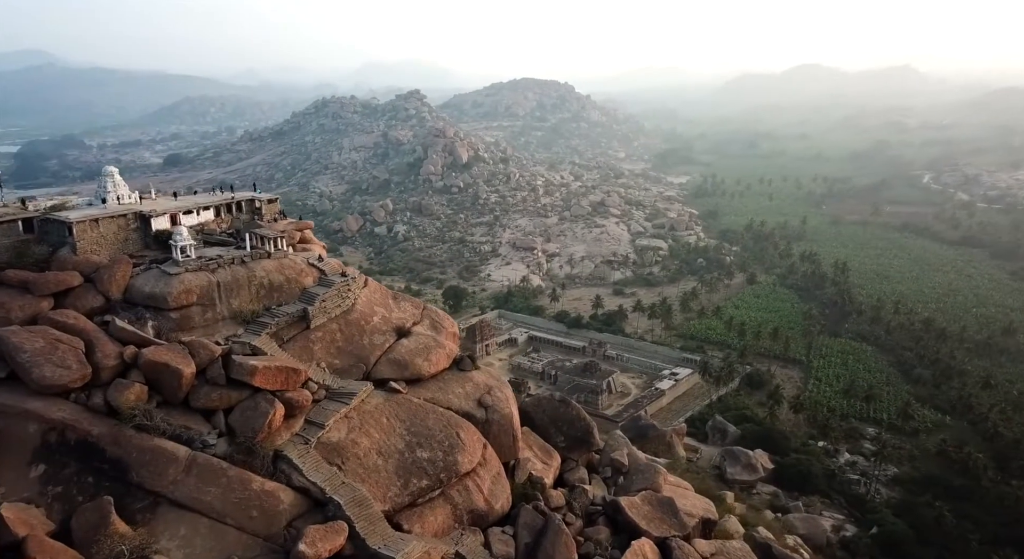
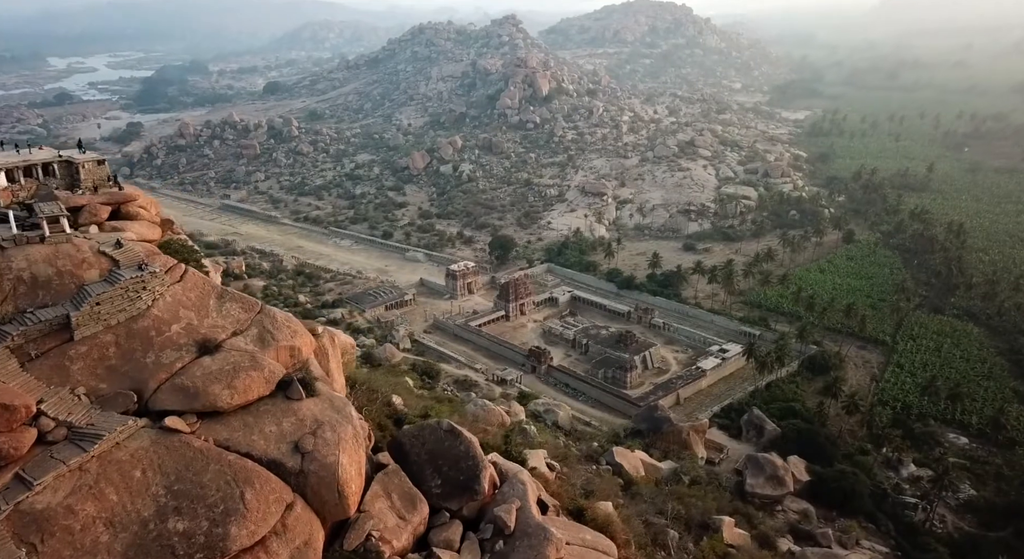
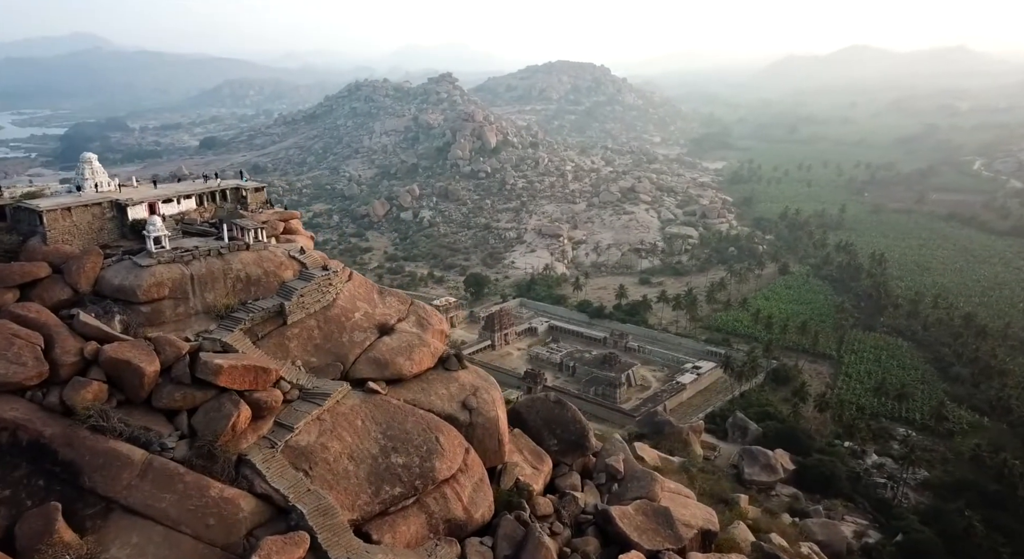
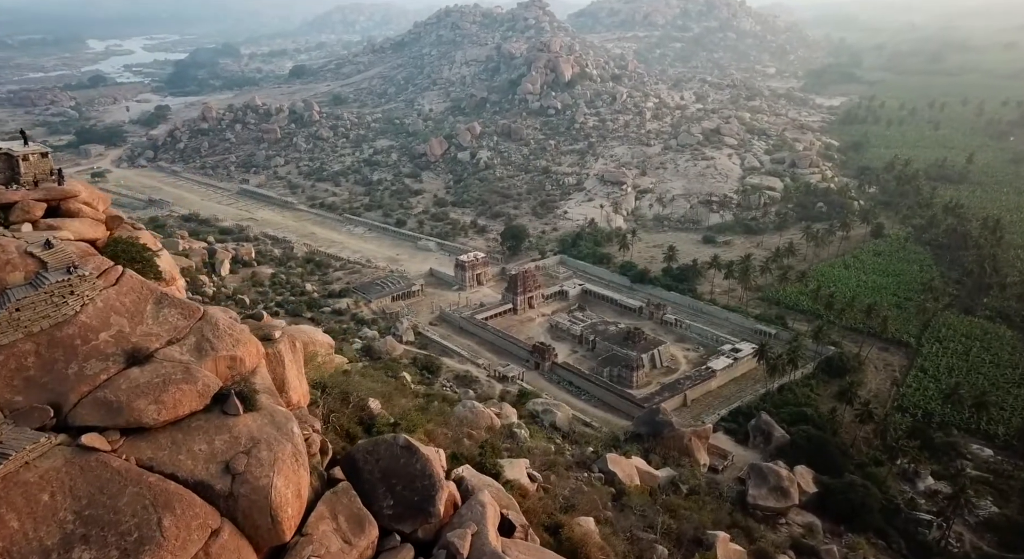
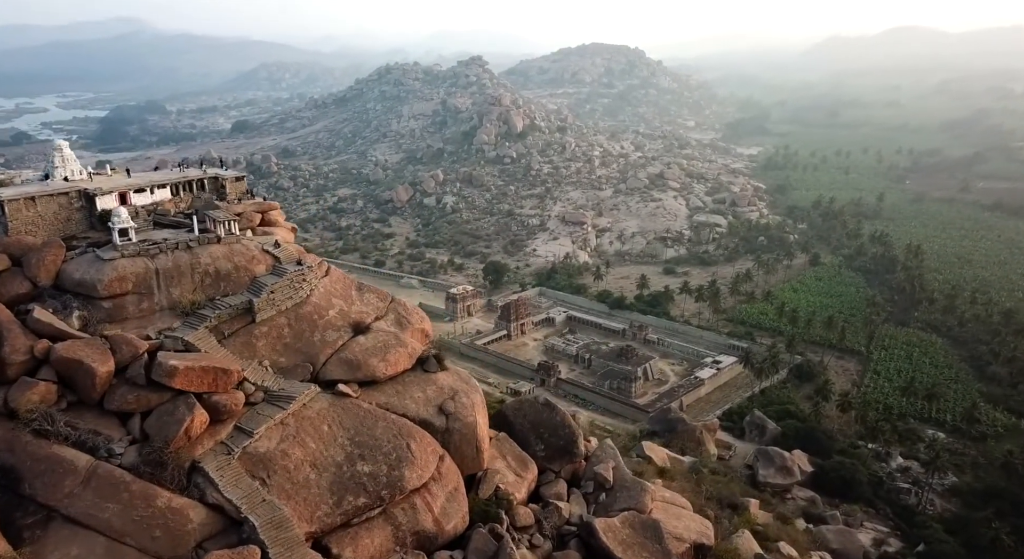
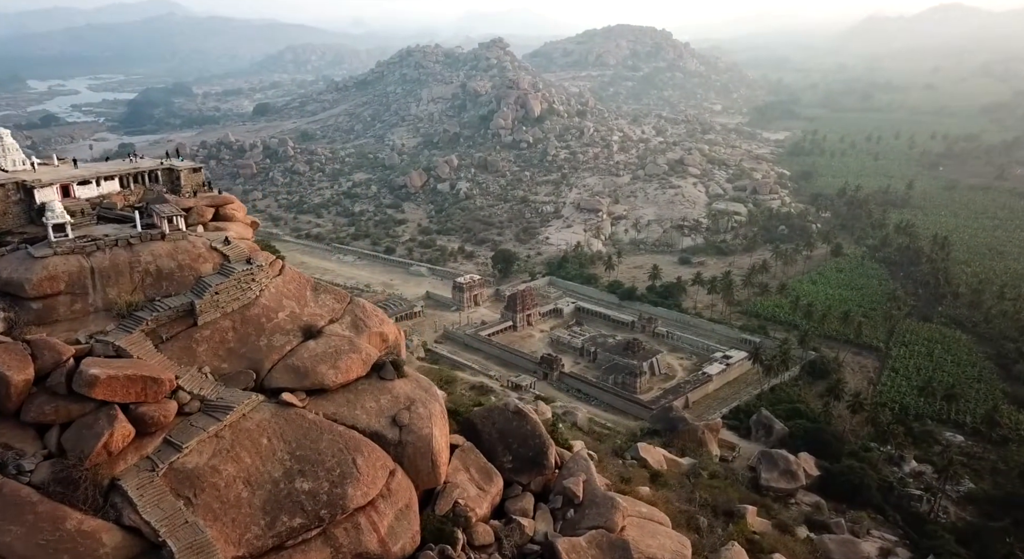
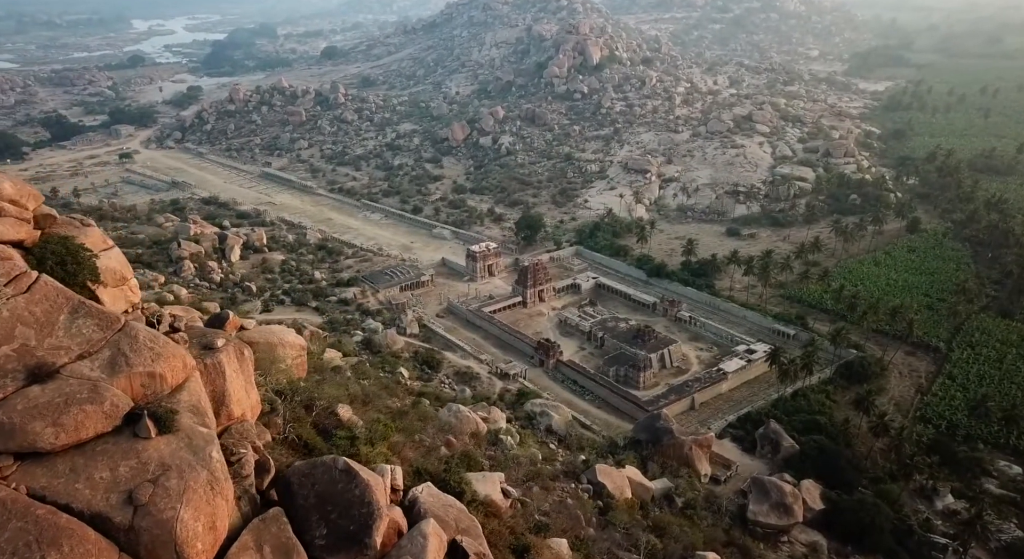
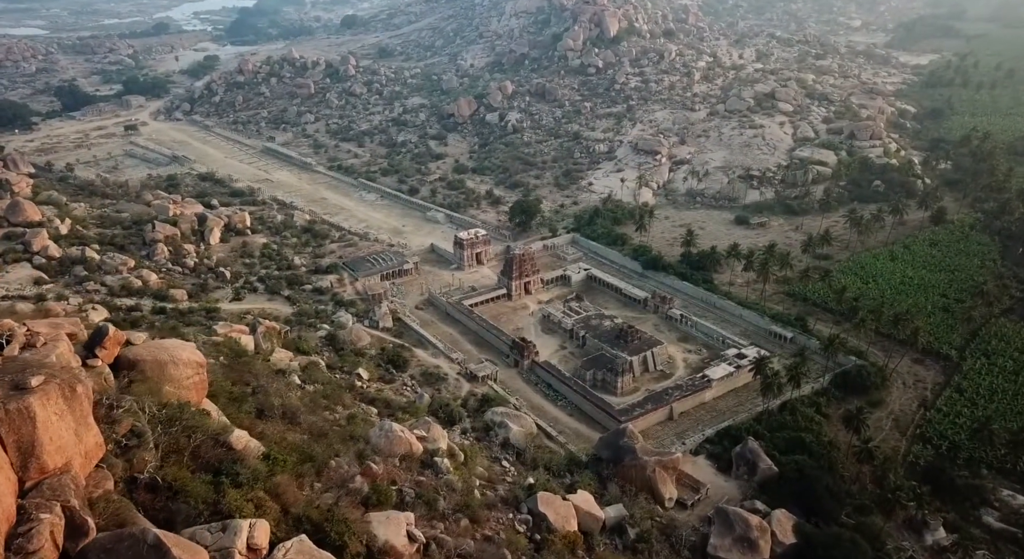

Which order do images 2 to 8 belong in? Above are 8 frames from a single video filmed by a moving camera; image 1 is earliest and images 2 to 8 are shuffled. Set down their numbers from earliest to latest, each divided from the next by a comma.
3, 5, 6, 2, 4, 7, 8
